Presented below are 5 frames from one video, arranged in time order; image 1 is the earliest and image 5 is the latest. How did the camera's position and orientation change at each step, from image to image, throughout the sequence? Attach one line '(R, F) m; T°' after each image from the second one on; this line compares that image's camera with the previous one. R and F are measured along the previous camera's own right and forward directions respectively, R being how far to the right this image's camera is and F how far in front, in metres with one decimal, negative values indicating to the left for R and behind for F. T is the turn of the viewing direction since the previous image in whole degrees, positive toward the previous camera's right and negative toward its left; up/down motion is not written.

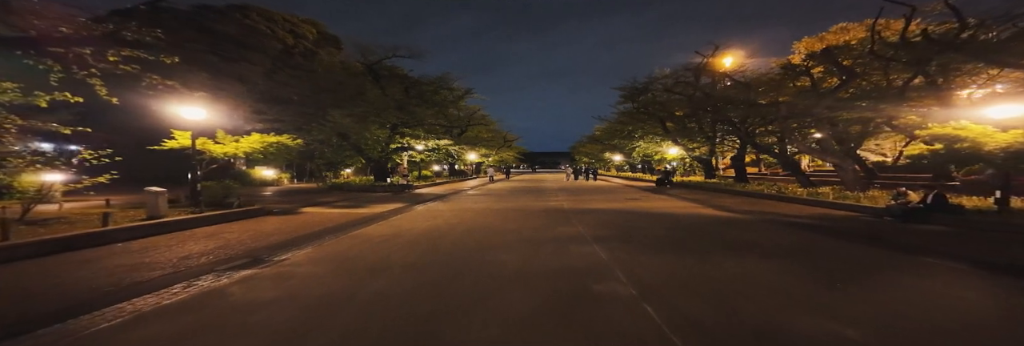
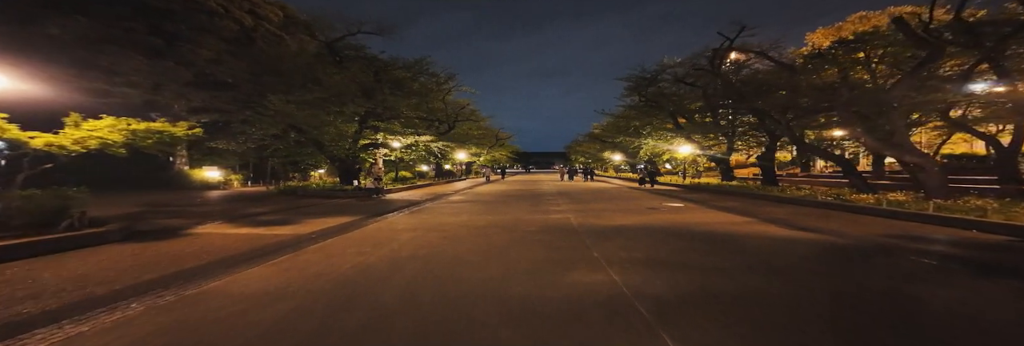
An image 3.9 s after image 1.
(+0.2, +4.0) m; +1°
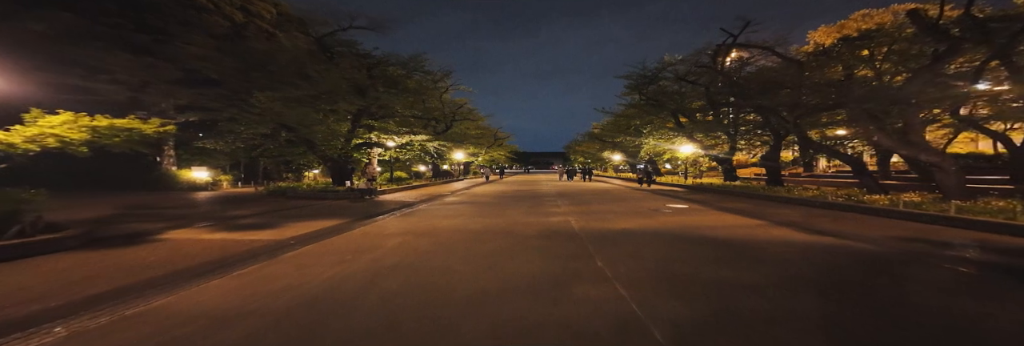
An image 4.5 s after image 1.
(+0.1, +0.7) m; 0°
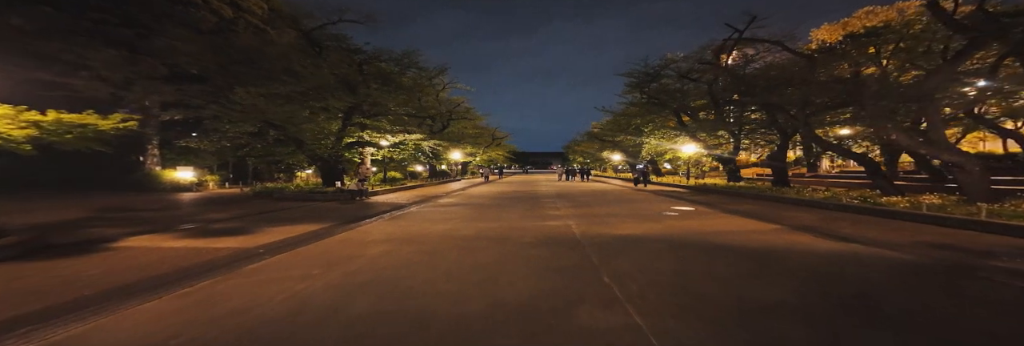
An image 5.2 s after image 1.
(+0.1, +0.8) m; 0°
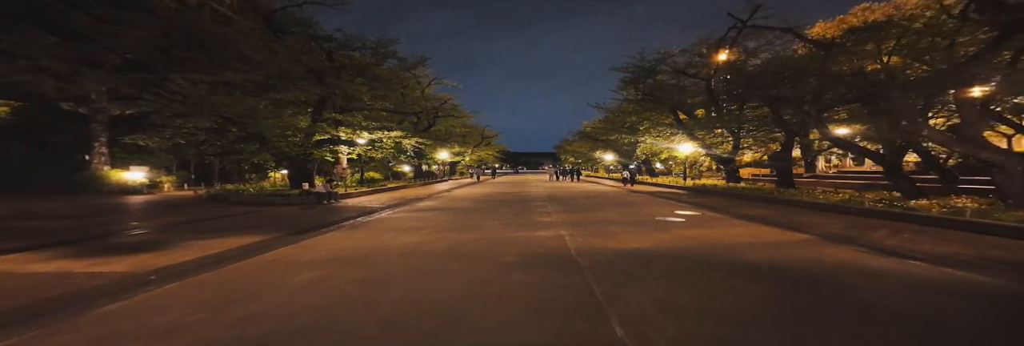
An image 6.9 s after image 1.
(+0.2, +1.7) m; +1°
